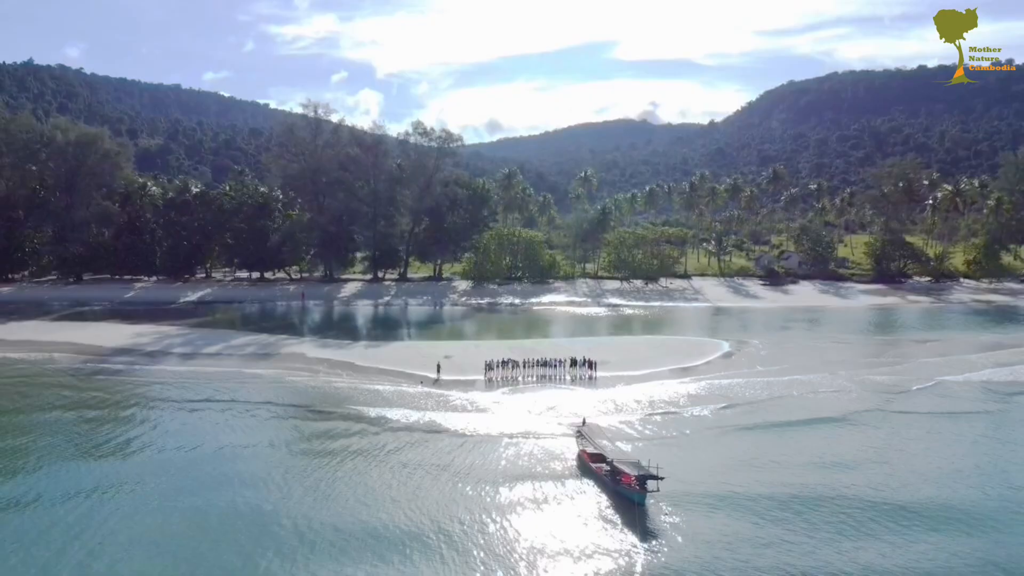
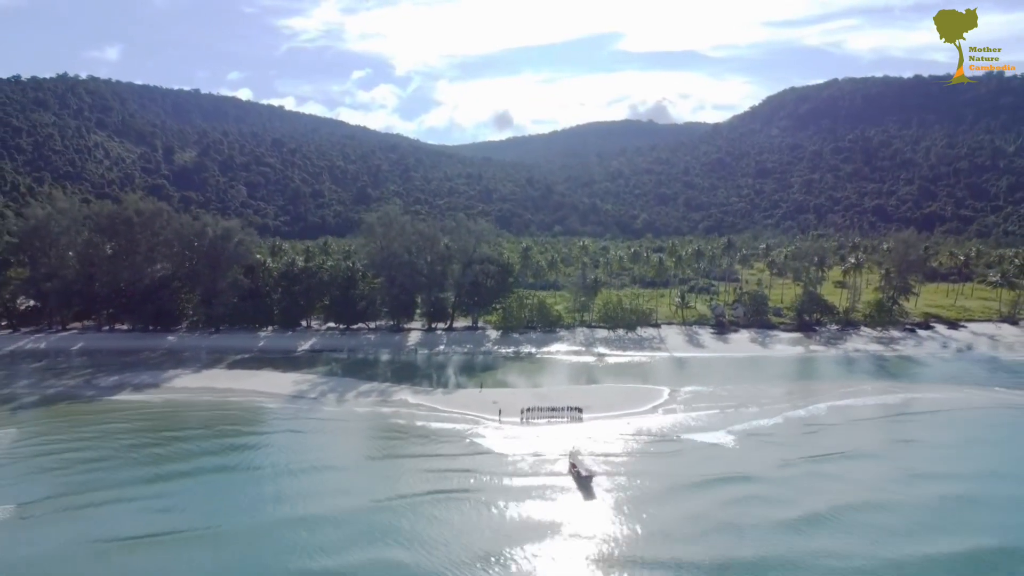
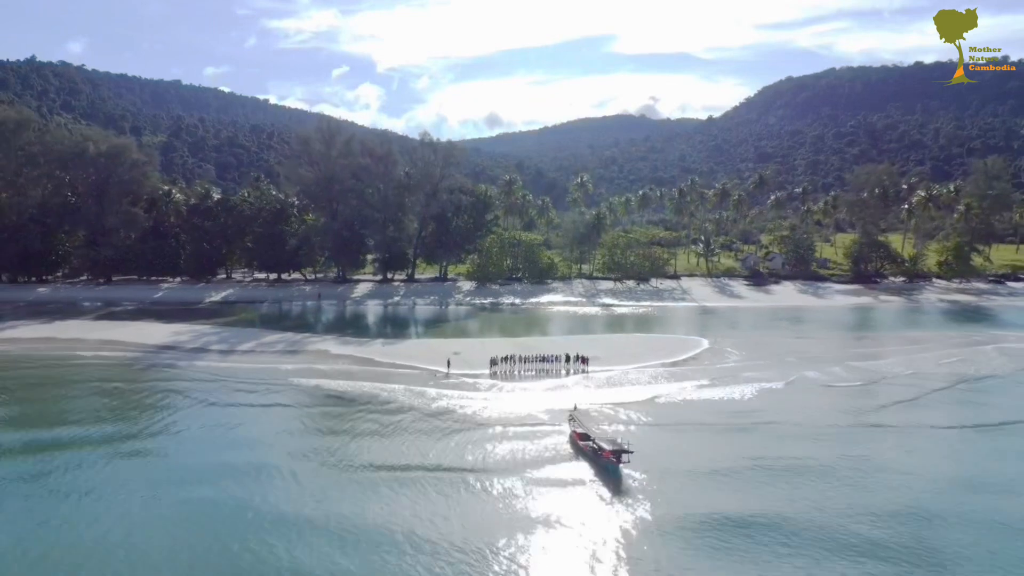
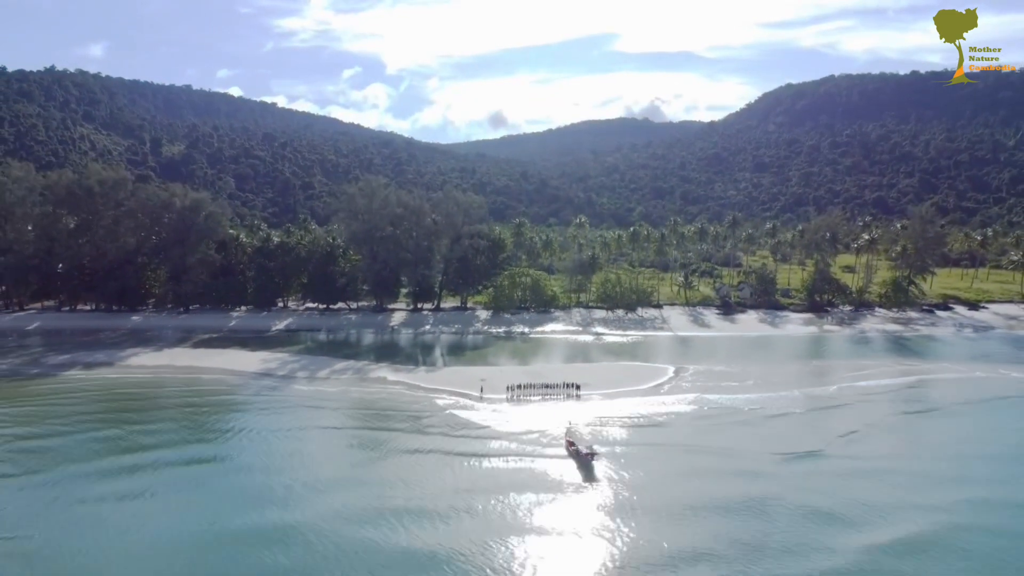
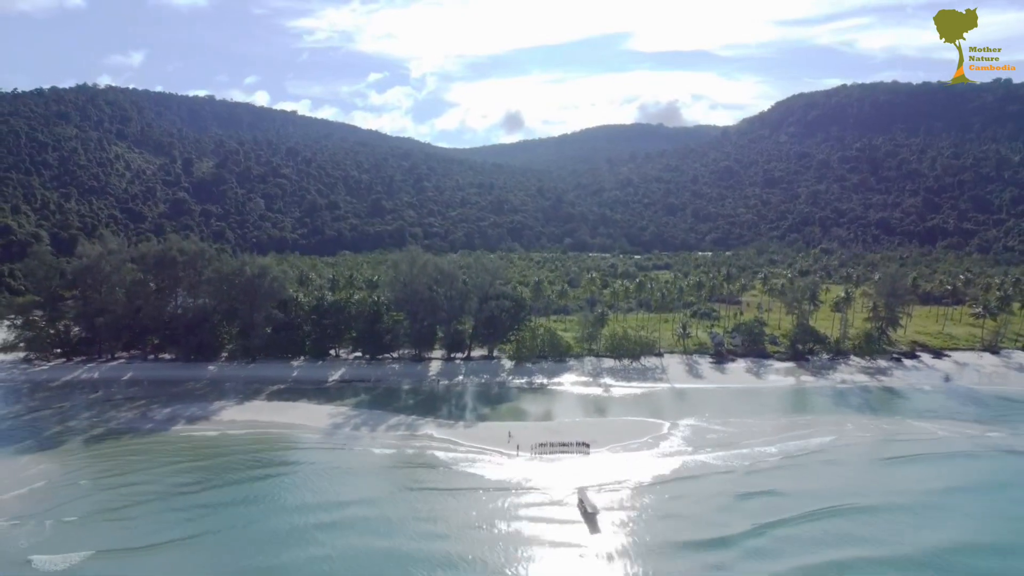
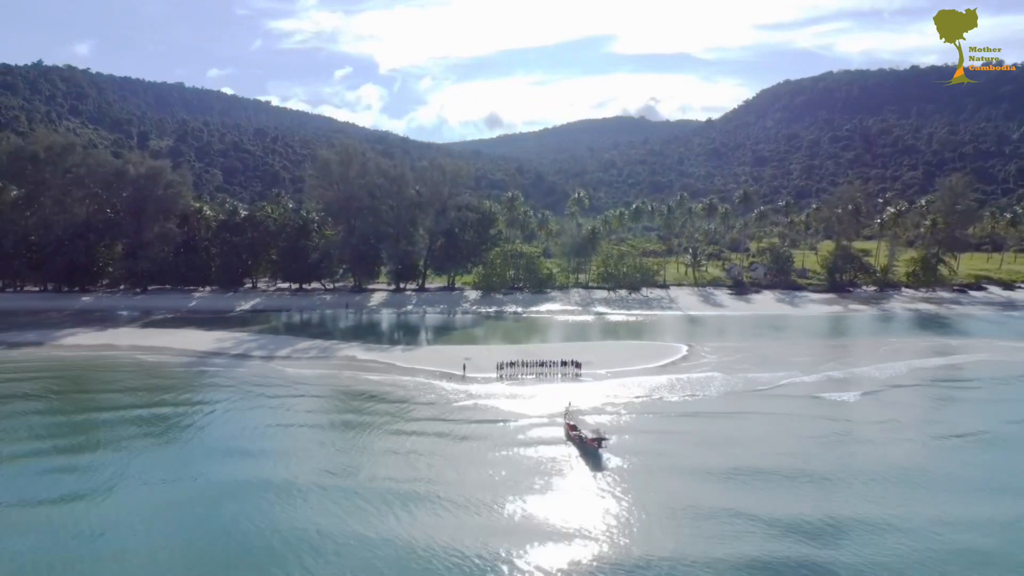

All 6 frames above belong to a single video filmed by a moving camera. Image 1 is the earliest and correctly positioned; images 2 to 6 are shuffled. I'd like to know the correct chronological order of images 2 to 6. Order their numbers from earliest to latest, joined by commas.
3, 6, 4, 2, 5
